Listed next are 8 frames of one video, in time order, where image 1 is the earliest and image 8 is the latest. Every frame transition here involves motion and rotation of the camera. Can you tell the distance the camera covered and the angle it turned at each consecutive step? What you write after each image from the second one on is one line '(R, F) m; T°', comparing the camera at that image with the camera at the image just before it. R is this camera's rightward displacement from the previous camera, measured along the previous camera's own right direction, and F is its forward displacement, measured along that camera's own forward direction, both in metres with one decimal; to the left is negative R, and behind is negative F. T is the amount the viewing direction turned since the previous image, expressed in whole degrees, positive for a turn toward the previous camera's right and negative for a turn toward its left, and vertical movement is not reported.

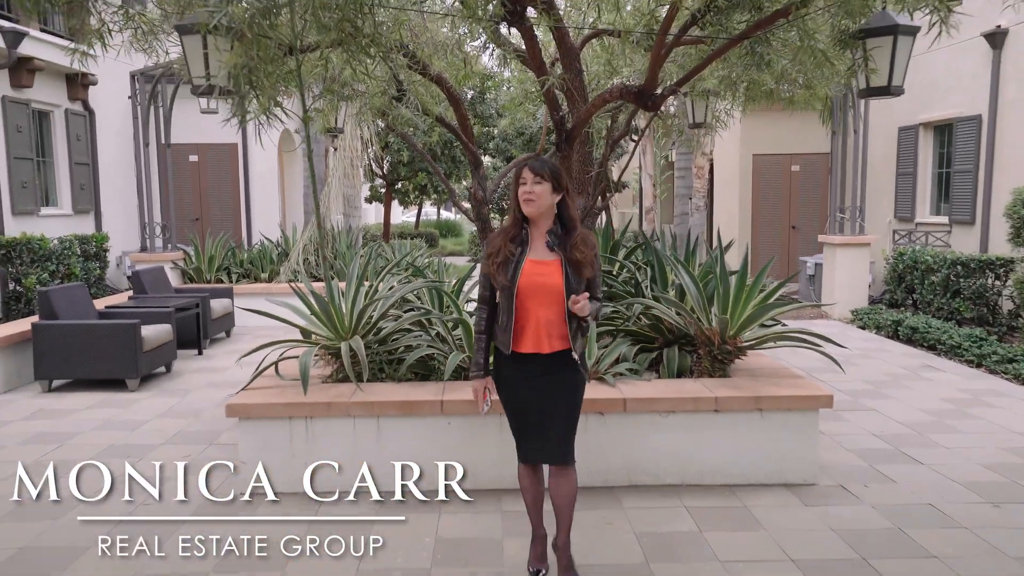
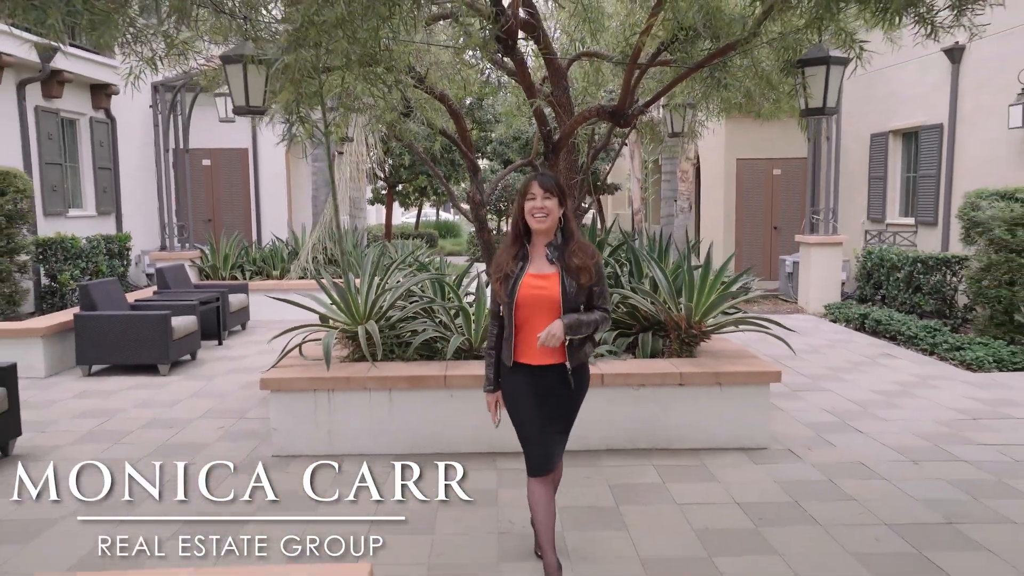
(0.0, -0.7) m; 0°
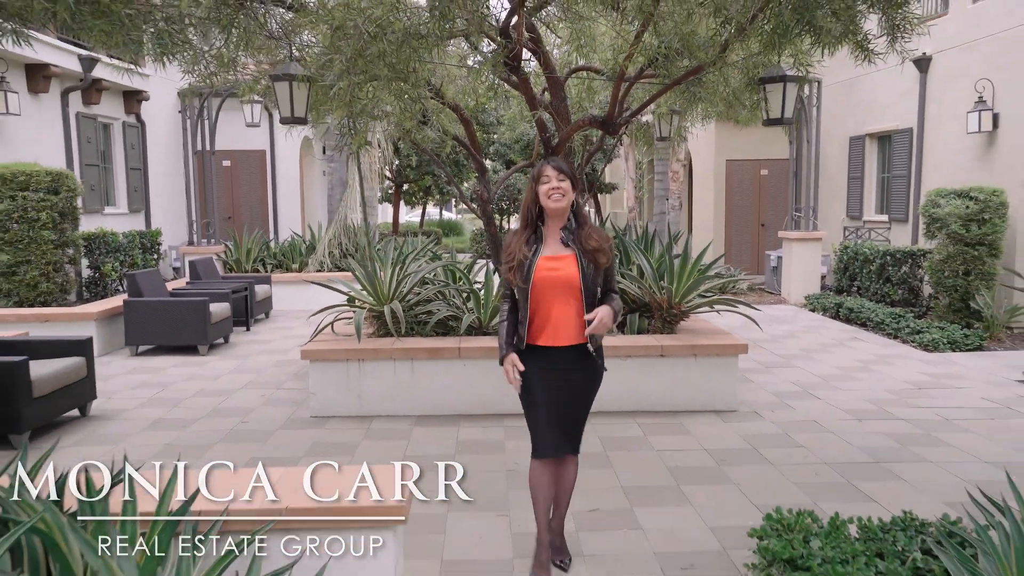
(0.0, -0.8) m; 0°
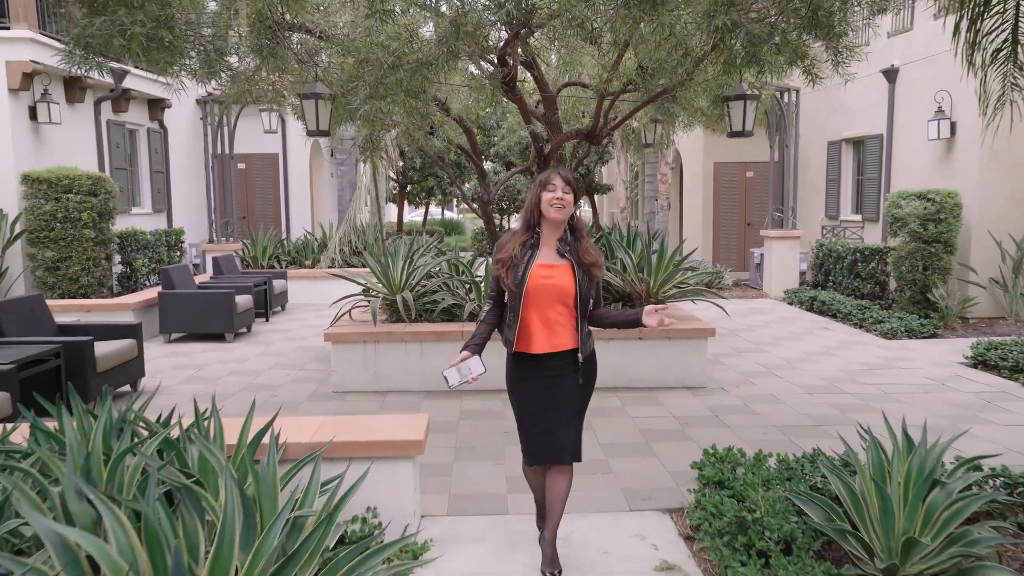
(0.0, -0.8) m; 0°
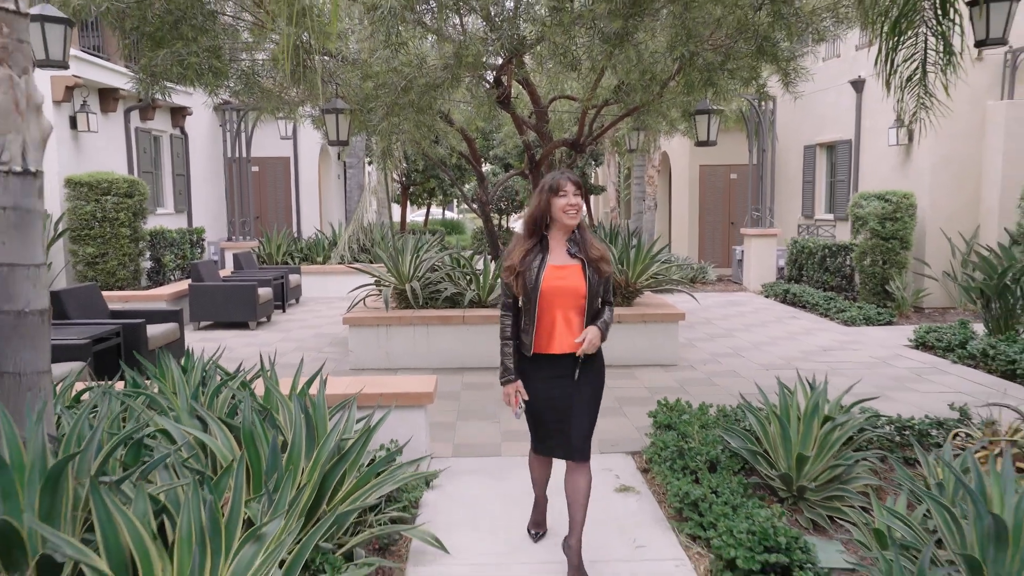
(0.0, -0.9) m; 0°
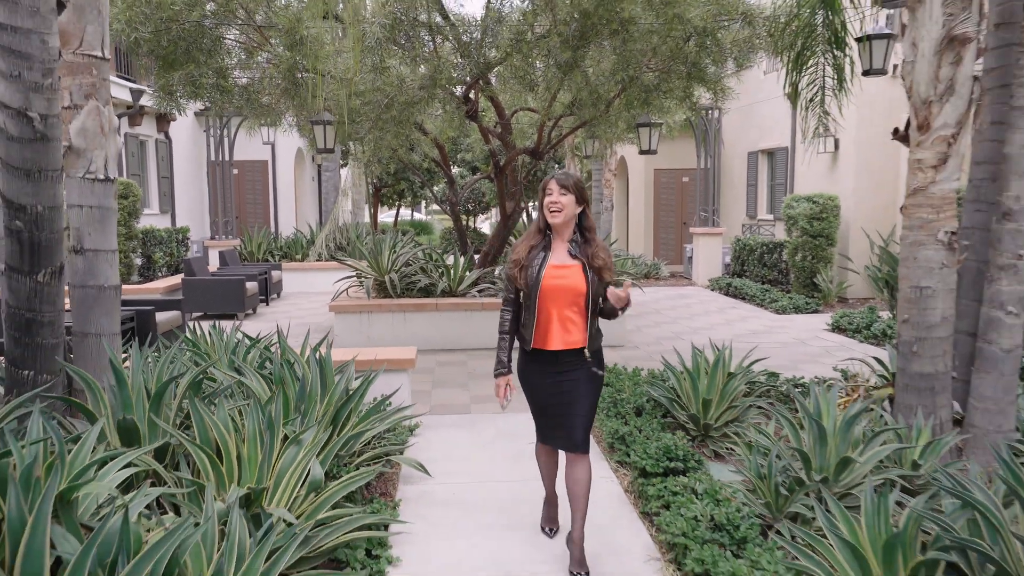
(0.0, -0.9) m; +2°
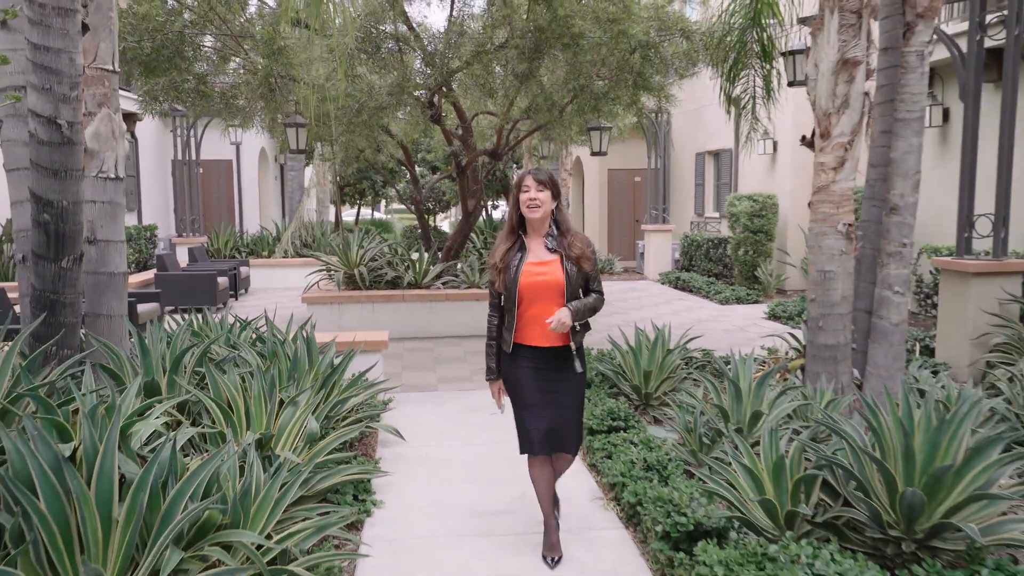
(0.0, -0.6) m; +3°
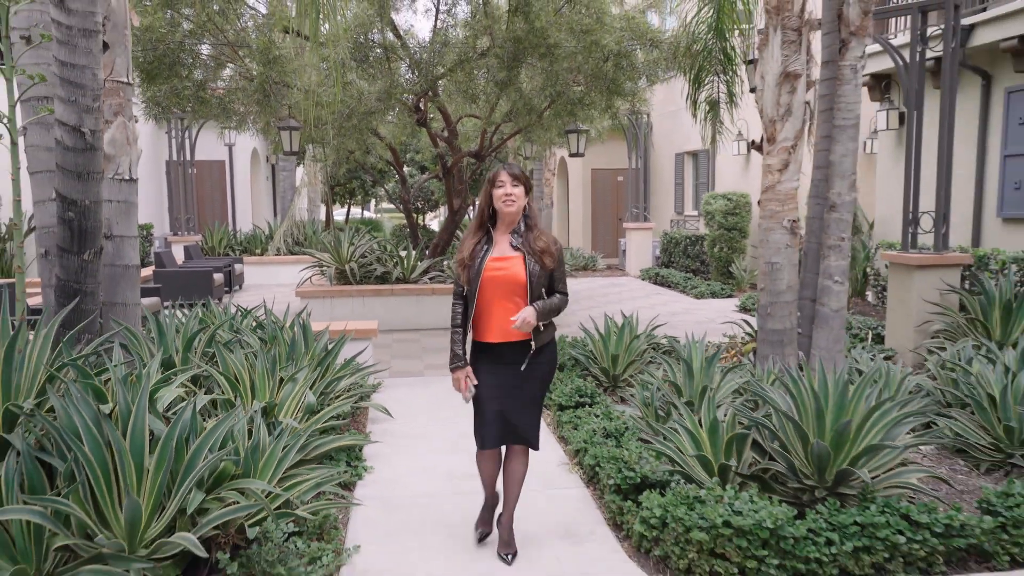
(+0.1, -0.5) m; +1°
